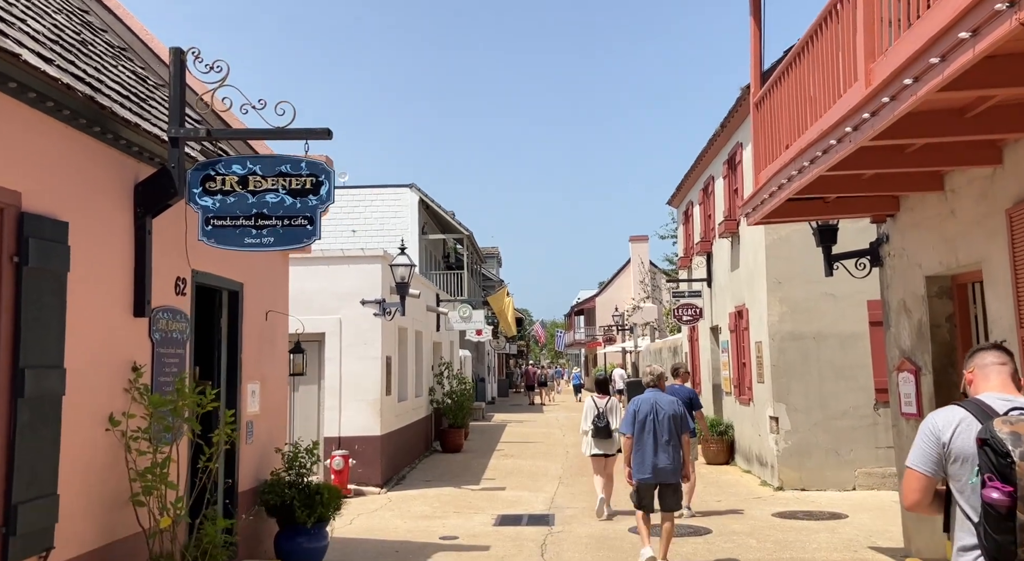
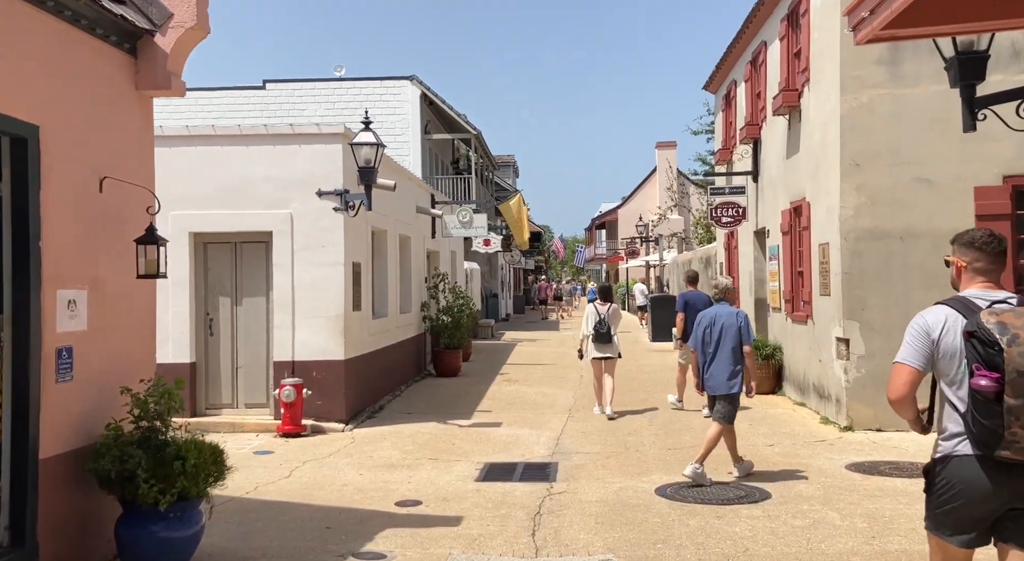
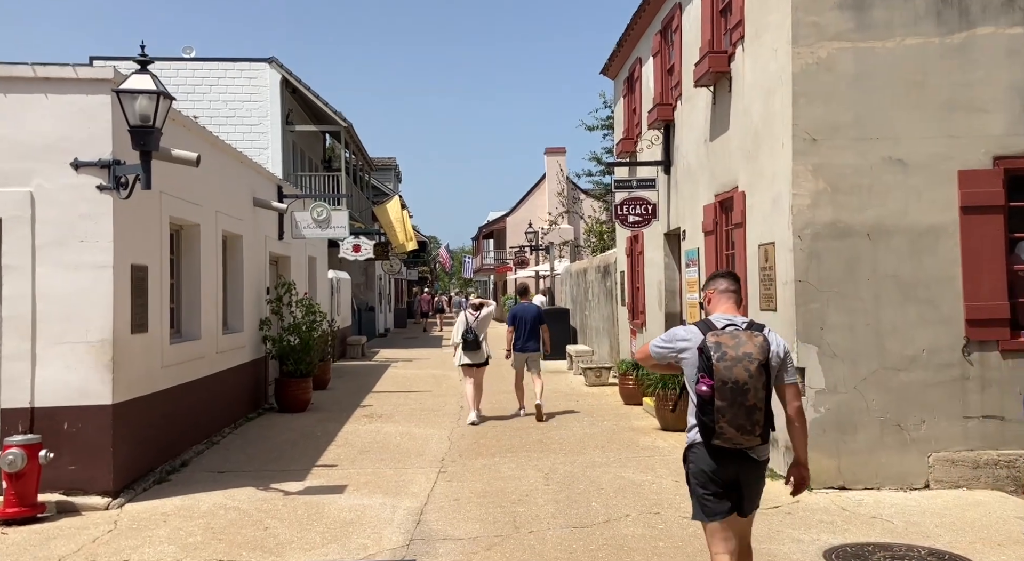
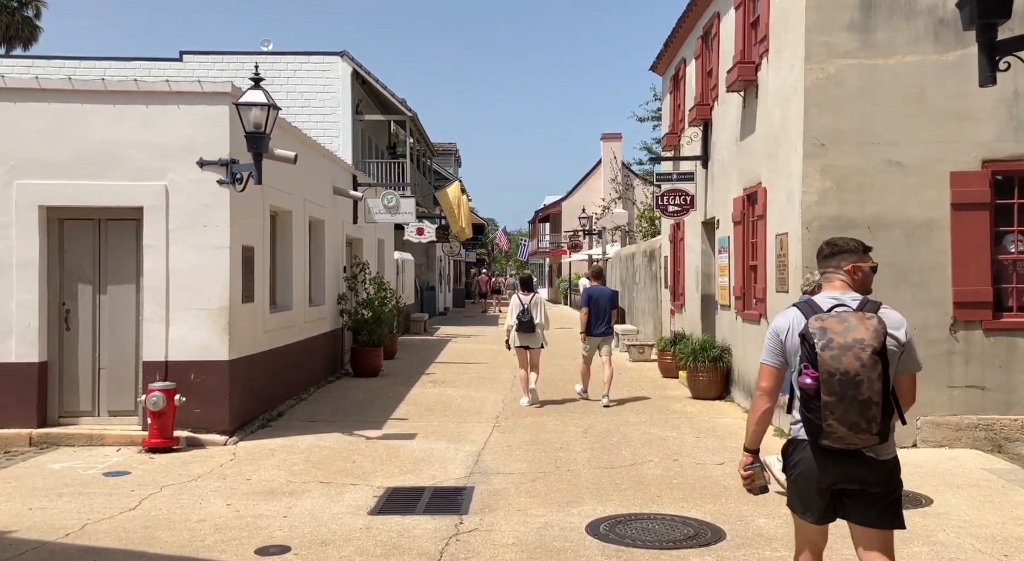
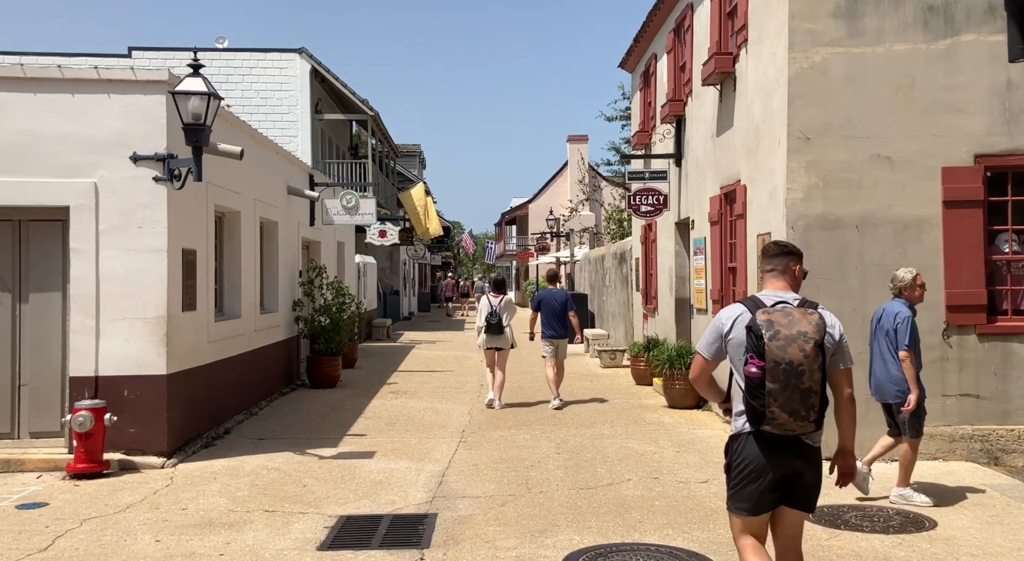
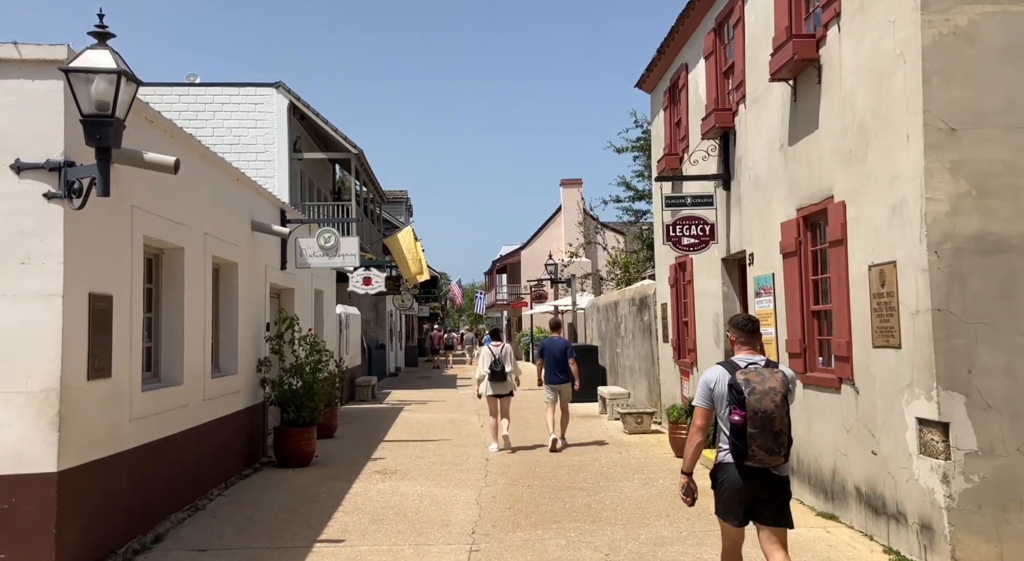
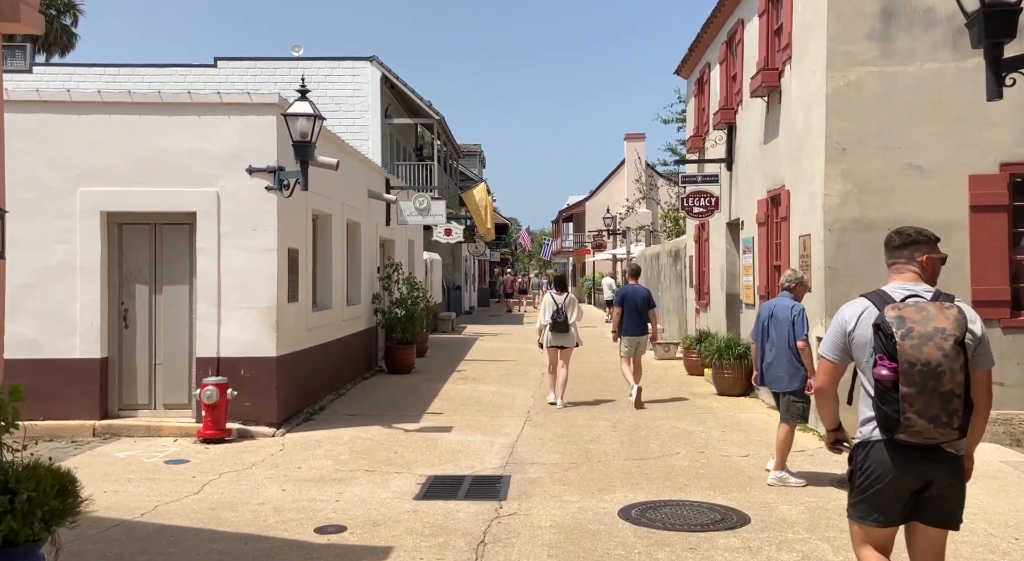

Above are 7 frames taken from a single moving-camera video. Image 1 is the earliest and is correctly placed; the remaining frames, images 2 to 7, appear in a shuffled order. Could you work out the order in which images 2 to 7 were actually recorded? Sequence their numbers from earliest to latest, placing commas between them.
2, 7, 4, 5, 3, 6
